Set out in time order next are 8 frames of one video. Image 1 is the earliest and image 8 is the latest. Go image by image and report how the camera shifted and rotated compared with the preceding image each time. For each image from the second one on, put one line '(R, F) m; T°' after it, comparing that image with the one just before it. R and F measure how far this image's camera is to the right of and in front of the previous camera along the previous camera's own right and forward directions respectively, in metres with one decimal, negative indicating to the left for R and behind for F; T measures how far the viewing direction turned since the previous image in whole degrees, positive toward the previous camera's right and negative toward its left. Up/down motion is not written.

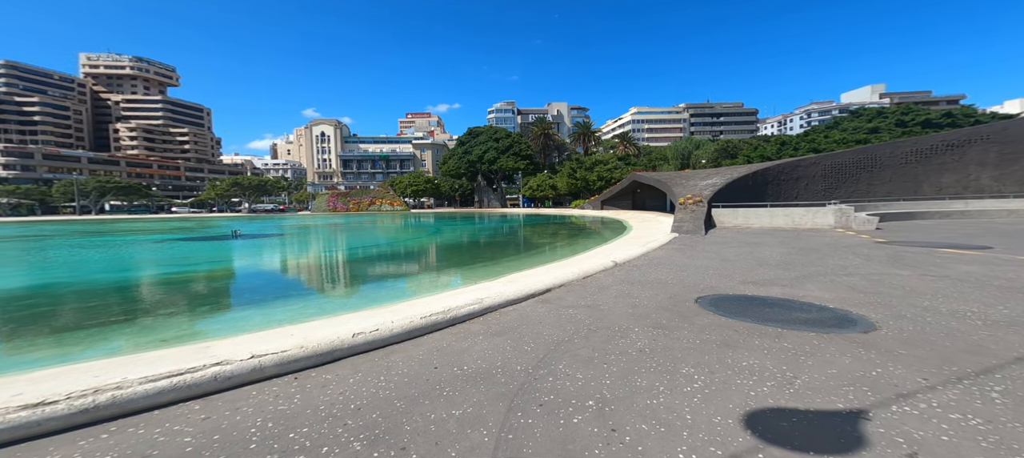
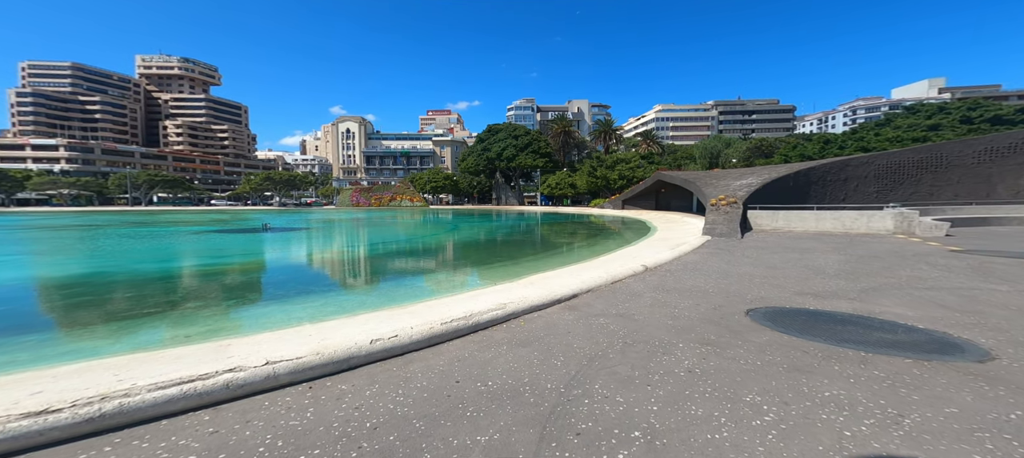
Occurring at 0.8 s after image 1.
(-0.1, +0.3) m; -4°
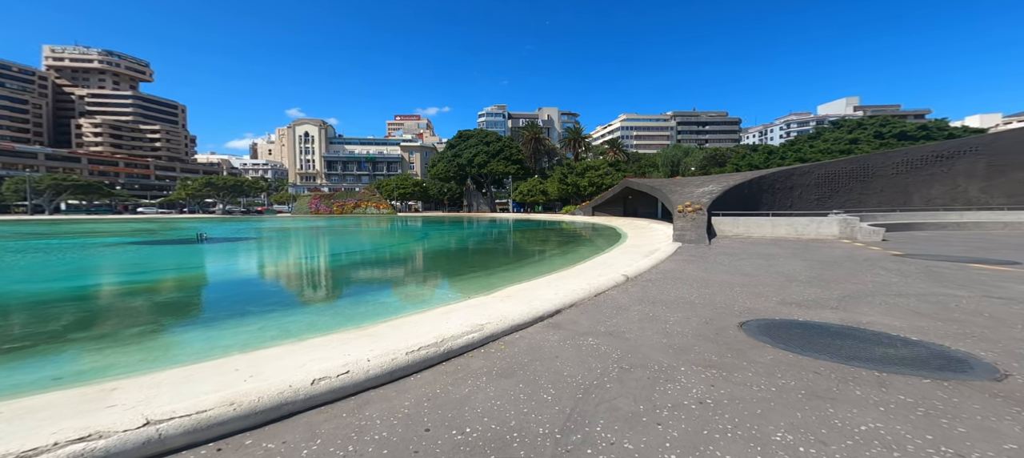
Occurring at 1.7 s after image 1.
(-0.1, +0.4) m; +6°
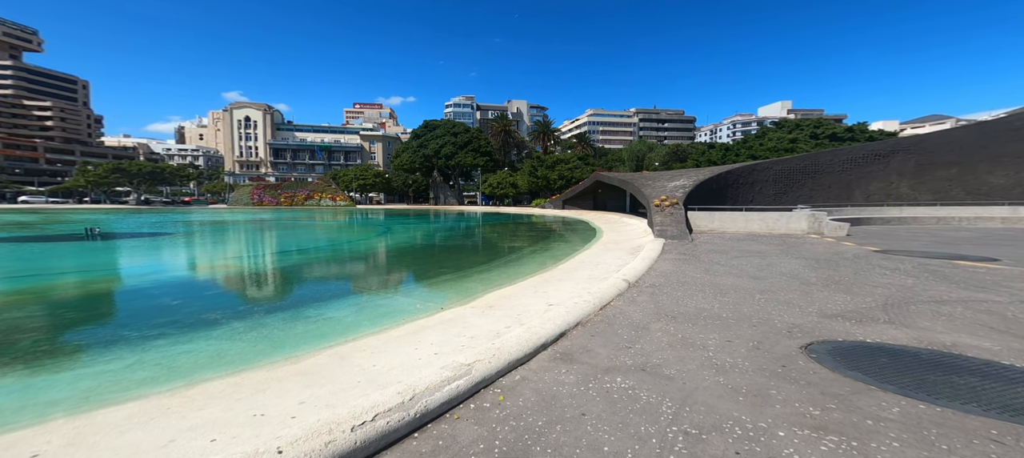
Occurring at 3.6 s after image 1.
(-0.3, +1.0) m; +7°
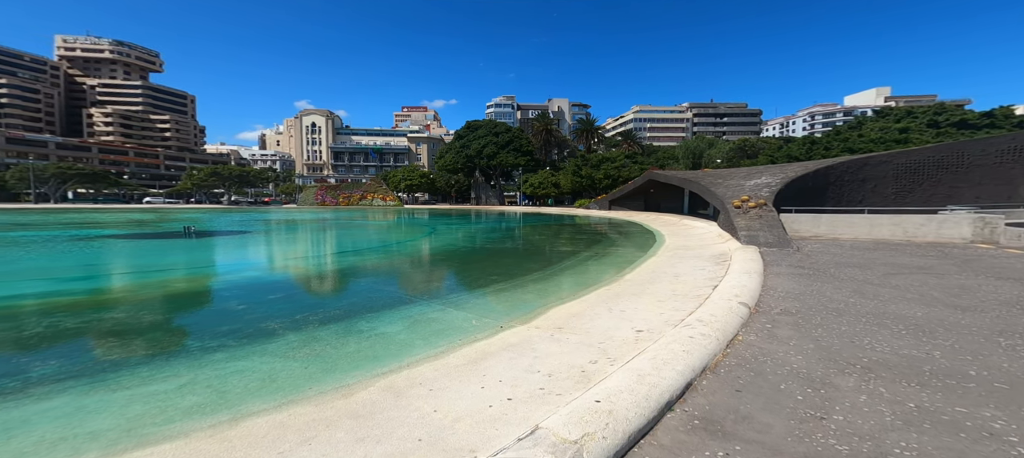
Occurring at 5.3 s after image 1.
(-0.3, +1.0) m; -9°
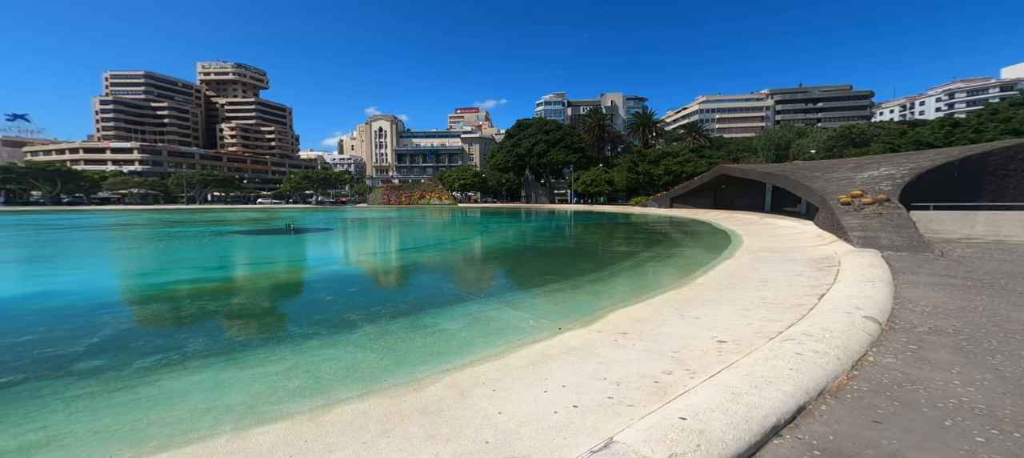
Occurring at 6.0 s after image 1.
(-0.6, +0.4) m; -8°
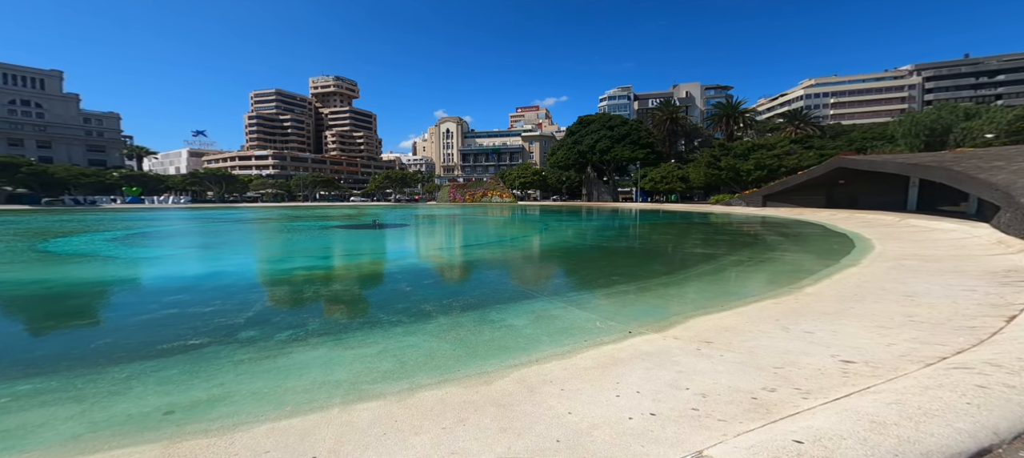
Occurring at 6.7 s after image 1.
(-0.9, +0.4) m; -10°
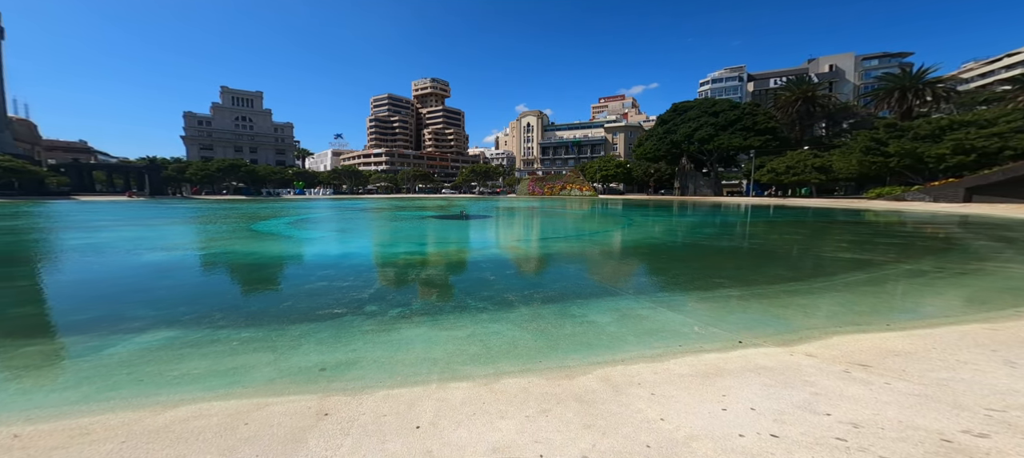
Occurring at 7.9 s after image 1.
(-1.1, +0.5) m; -16°
